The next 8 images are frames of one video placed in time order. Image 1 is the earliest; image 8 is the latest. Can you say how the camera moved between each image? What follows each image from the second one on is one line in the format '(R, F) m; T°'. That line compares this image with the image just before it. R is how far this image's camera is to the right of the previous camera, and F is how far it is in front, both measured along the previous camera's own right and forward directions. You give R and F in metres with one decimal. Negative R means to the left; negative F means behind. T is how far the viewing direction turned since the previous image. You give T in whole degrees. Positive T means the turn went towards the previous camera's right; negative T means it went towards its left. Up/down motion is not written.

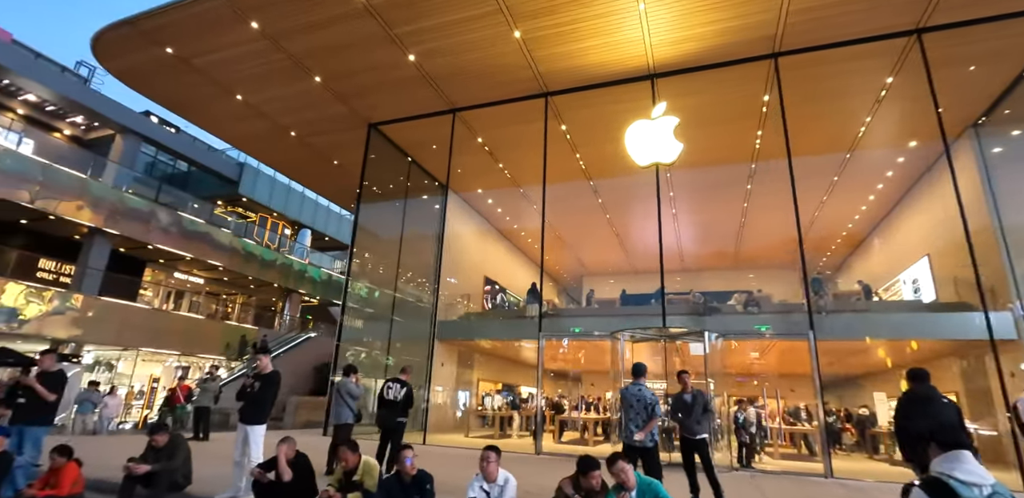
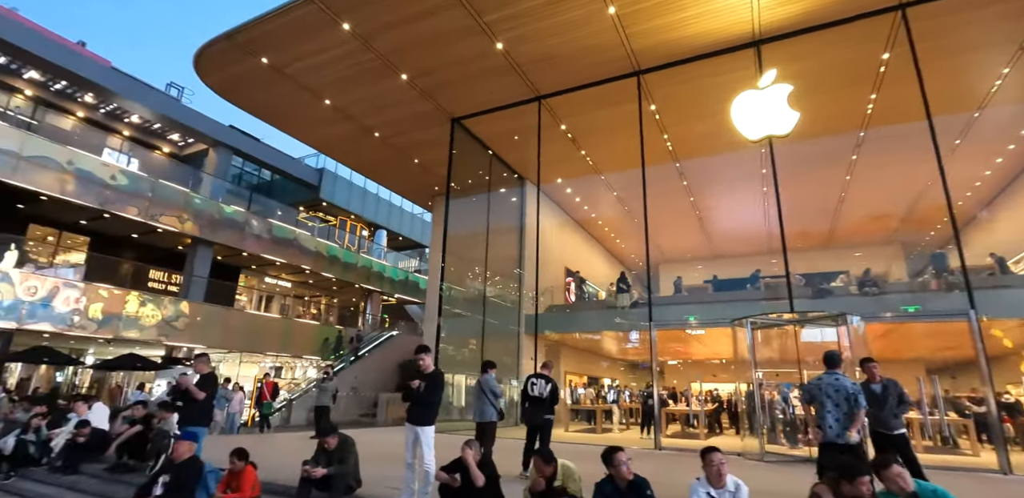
(-1.0, +0.3) m; -6°
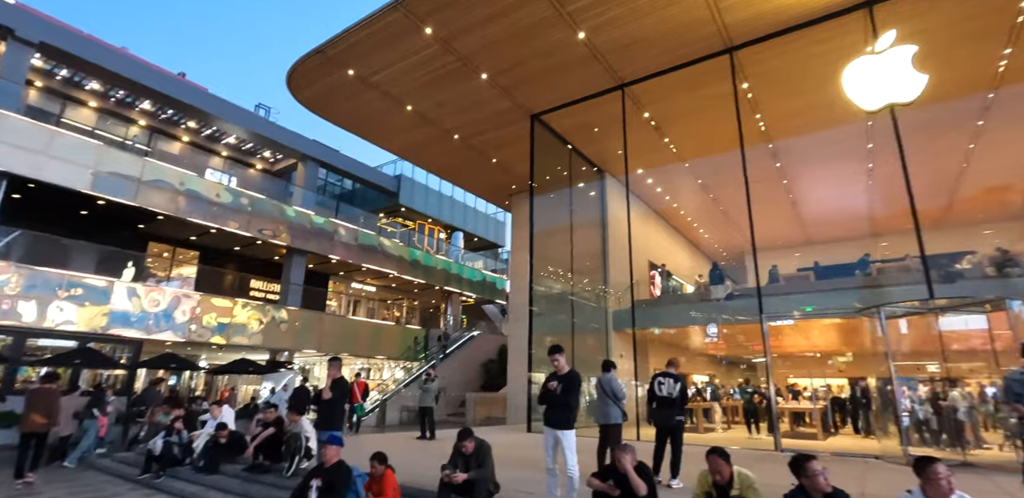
(-0.6, +0.2) m; -7°
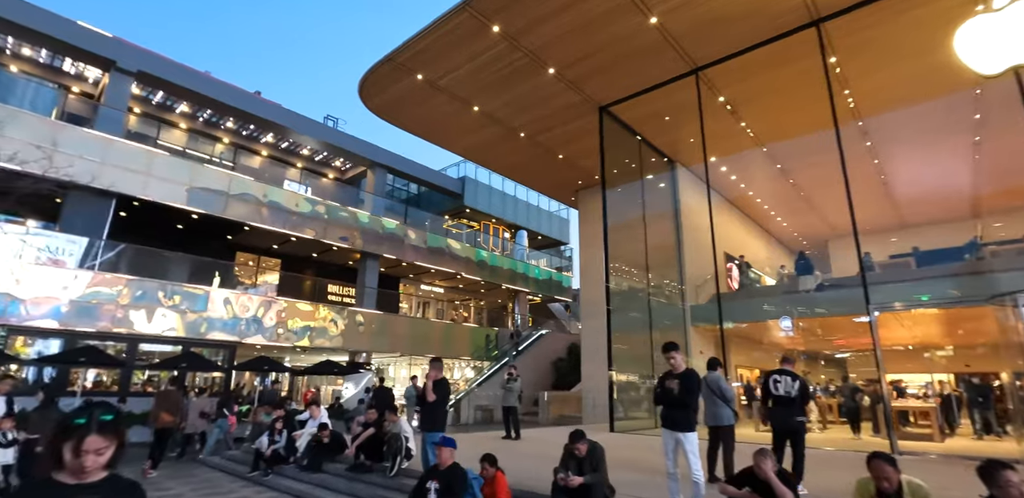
(-0.4, +0.1) m; -6°
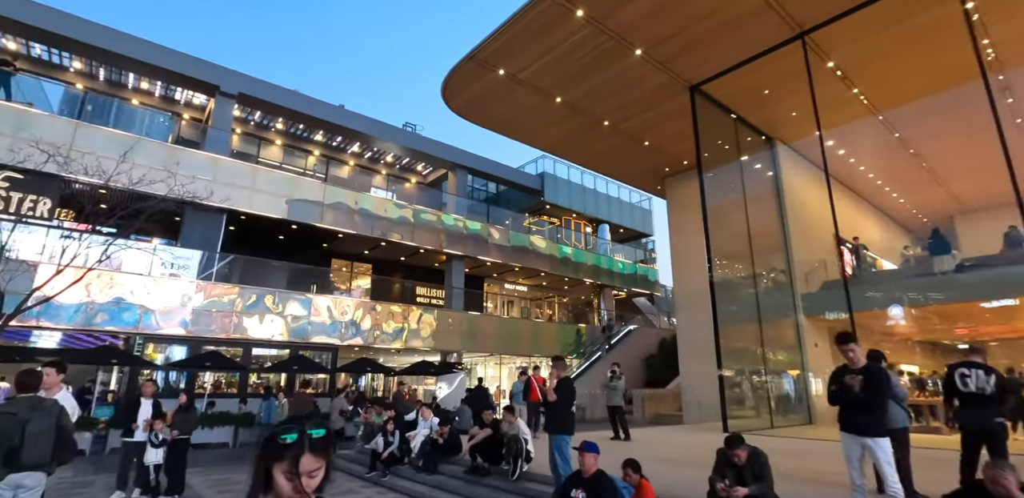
(-0.5, +0.3) m; -8°
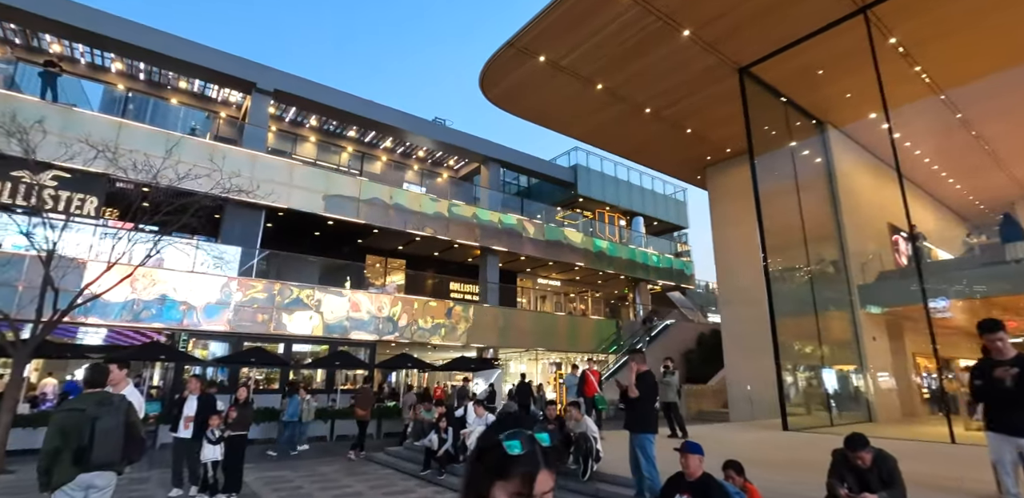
(-0.5, +0.3) m; -2°
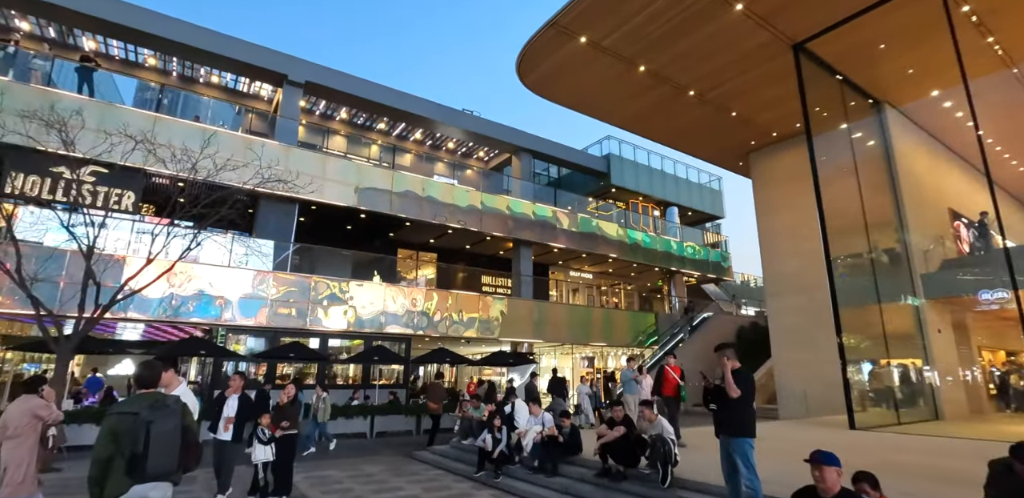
(-0.4, +0.4) m; -2°
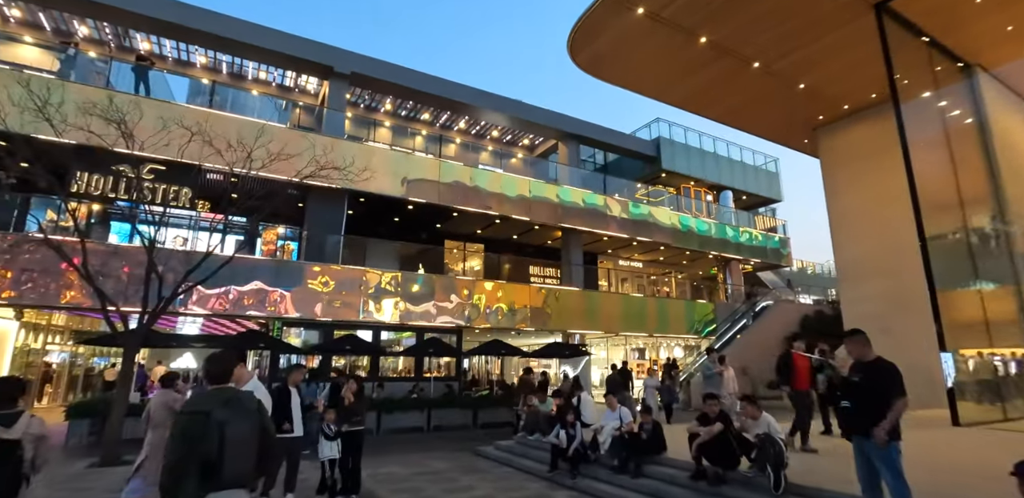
(-0.4, +0.4) m; -4°
